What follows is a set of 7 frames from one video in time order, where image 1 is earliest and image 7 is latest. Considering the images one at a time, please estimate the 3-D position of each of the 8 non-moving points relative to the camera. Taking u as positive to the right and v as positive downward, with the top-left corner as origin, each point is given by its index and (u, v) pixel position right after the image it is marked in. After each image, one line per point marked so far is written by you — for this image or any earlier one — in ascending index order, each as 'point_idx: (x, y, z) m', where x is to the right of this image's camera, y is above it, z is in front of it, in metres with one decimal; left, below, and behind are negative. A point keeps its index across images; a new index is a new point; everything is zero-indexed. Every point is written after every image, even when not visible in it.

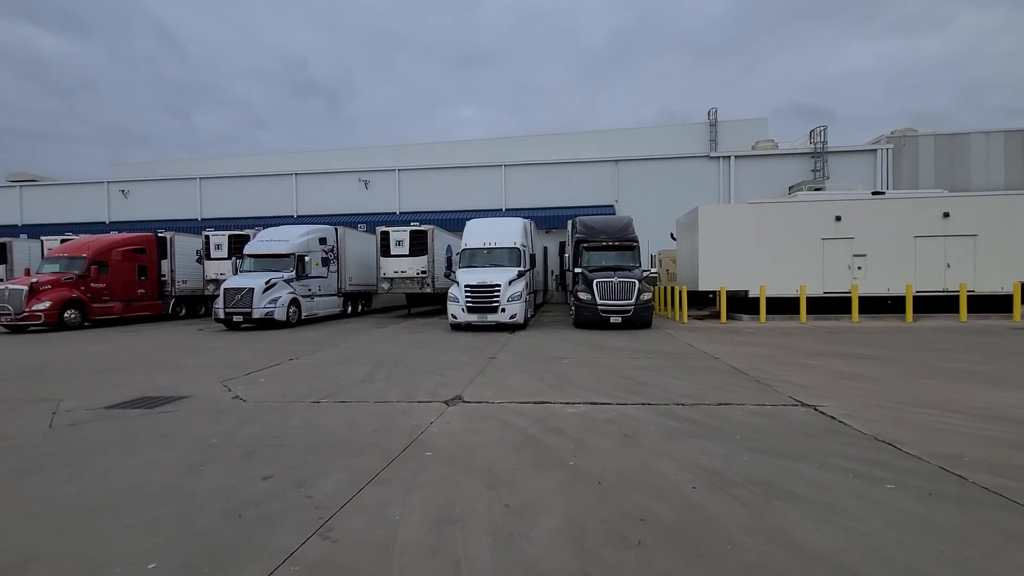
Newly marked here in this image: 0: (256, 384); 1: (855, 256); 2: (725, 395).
0: (-4.5, -1.7, +8.6) m
1: (+12.7, +1.2, +18.3) m
2: (+3.0, -1.5, +6.9) m
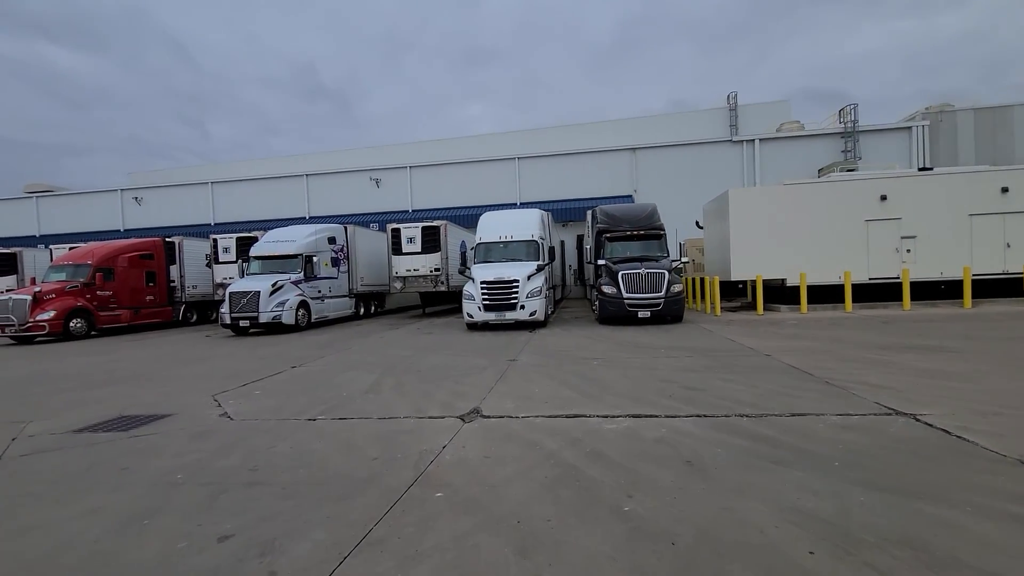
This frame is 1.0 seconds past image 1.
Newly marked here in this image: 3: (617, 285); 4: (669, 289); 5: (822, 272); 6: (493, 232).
0: (-4.1, -1.7, +7.7) m
1: (+13.3, +1.7, +16.7) m
2: (+3.3, -1.3, +5.7) m
3: (+3.2, +0.1, +15.0) m
4: (+4.7, 0.0, +14.8) m
5: (+10.8, +0.6, +17.2) m
6: (-0.7, +1.9, +17.0) m
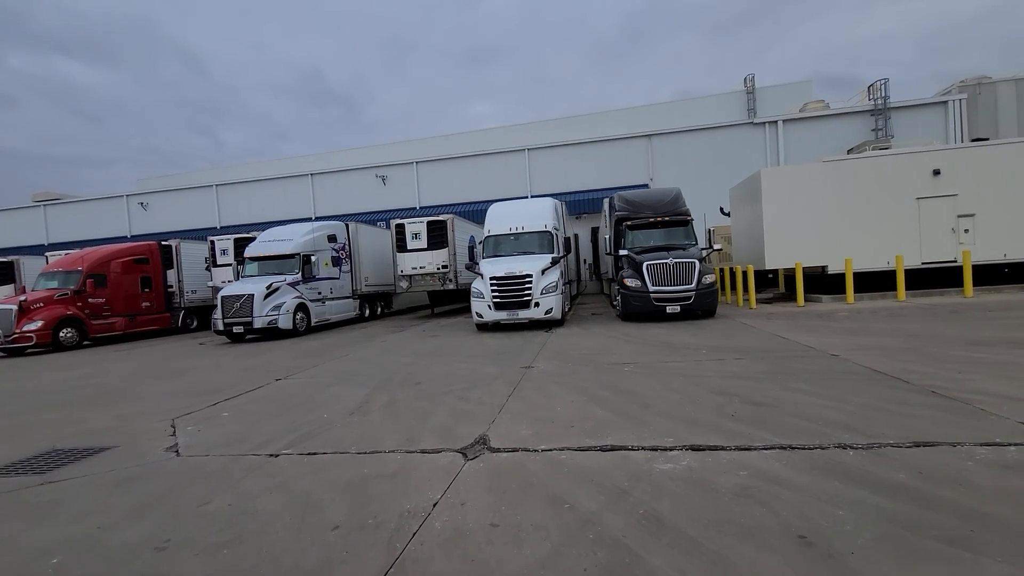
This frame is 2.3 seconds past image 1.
0: (-3.9, -1.7, +6.4) m
1: (+13.6, +2.1, +15.0) m
2: (+3.4, -1.2, +4.2) m
3: (+3.6, +0.3, +13.5) m
4: (+5.1, +0.2, +13.3) m
5: (+11.2, +1.0, +15.5) m
6: (-0.3, +2.0, +15.6) m
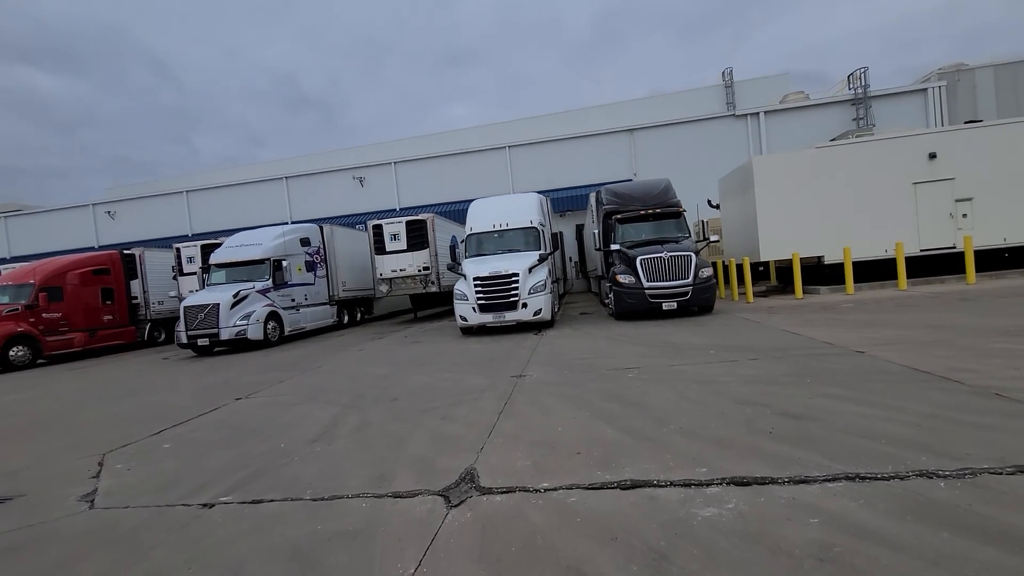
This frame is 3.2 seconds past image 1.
0: (-4.0, -1.9, +5.4) m
1: (+13.1, +2.5, +14.5) m
2: (+3.4, -1.1, +3.5) m
3: (+3.2, +0.4, +12.7) m
4: (+4.7, +0.3, +12.5) m
5: (+10.7, +1.3, +14.9) m
6: (-0.8, +2.0, +14.7) m
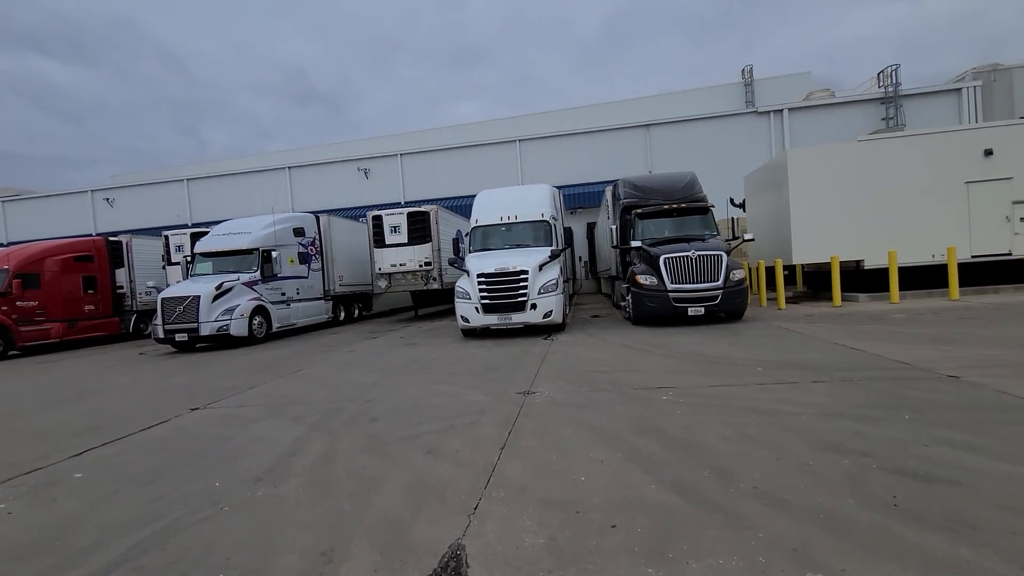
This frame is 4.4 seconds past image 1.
0: (-3.9, -1.7, +4.2) m
1: (+13.4, +2.2, +13.1) m
2: (+3.4, -1.1, +2.1) m
3: (+3.4, +0.3, +11.4) m
4: (+4.9, +0.3, +11.2) m
5: (+10.9, +1.1, +13.5) m
6: (-0.5, +2.1, +13.5) m
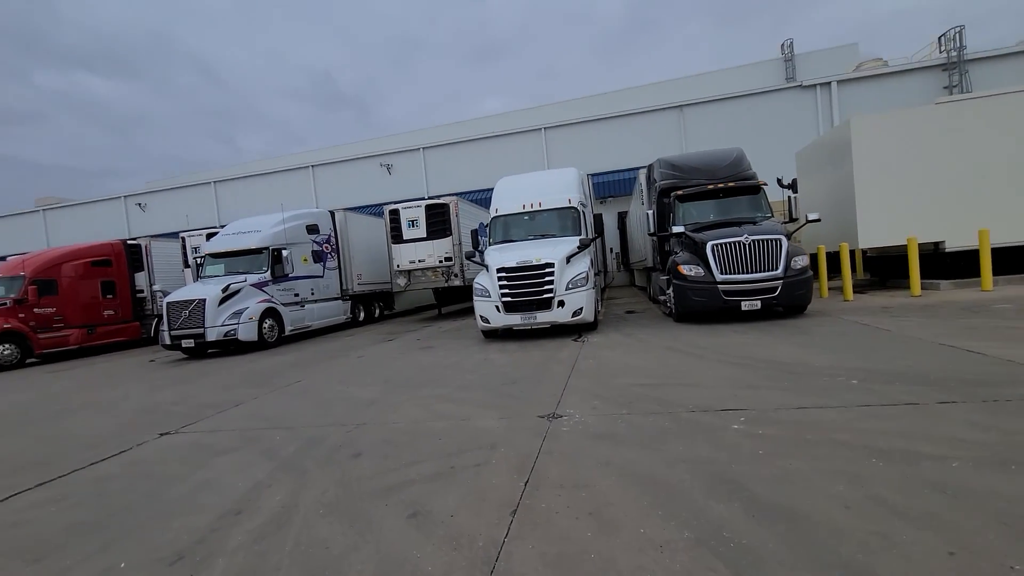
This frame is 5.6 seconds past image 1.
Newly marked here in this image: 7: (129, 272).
0: (-3.8, -1.8, +3.2) m
1: (+13.9, +2.6, +10.9) m
2: (+3.4, -1.1, +0.7) m
3: (+3.9, +0.5, +9.9) m
4: (+5.4, +0.5, +9.6) m
5: (+11.5, +1.4, +11.5) m
6: (0.0, +2.2, +12.2) m
7: (-14.3, +0.6, +18.3) m
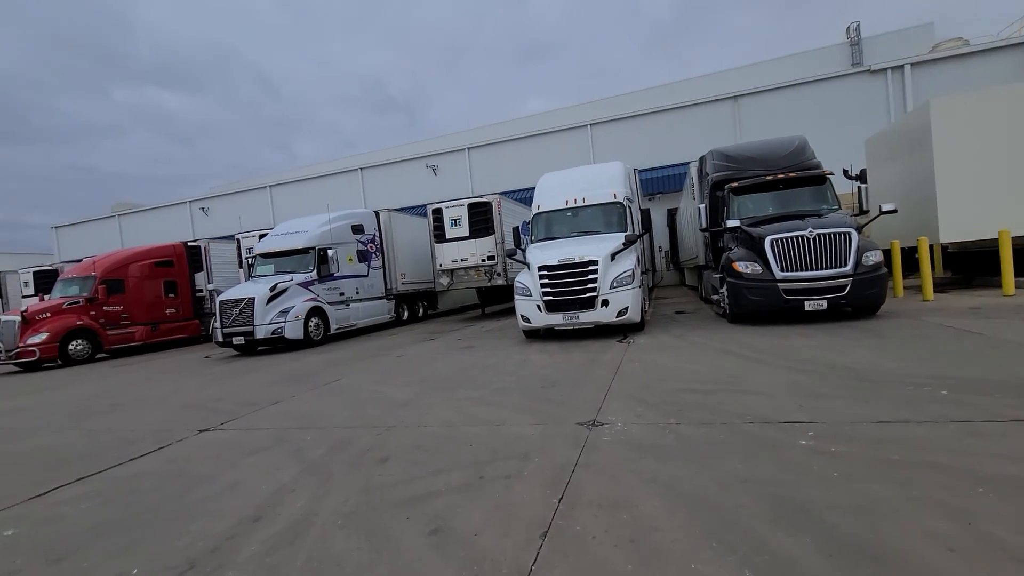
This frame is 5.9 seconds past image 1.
0: (-3.6, -1.8, +3.2) m
1: (+14.7, +2.7, +9.3) m
2: (+3.3, -1.0, 0.0) m
3: (+4.6, +0.5, +9.2) m
4: (+6.1, +0.5, +8.8) m
5: (+12.4, +1.5, +10.1) m
6: (+1.0, +2.2, +11.8) m
7: (-12.6, +0.6, +19.2) m
